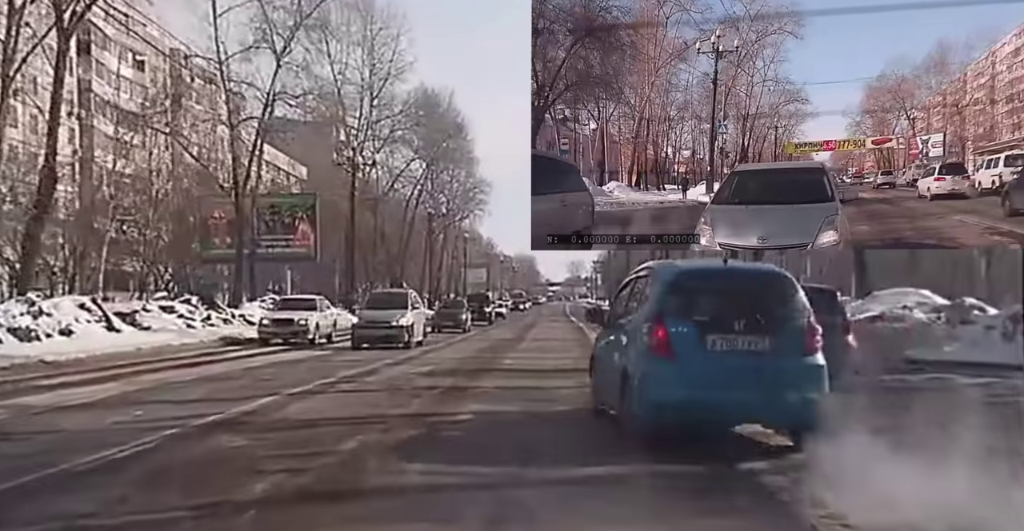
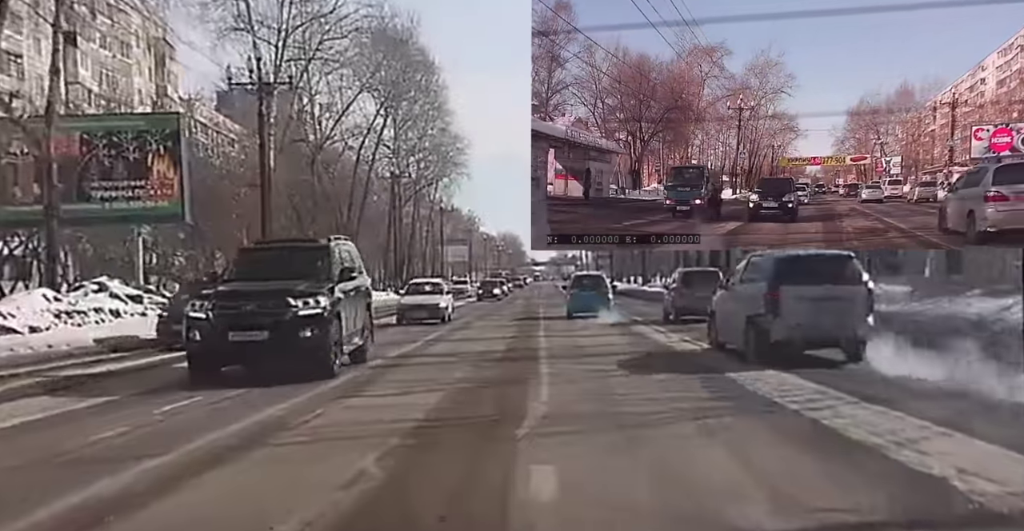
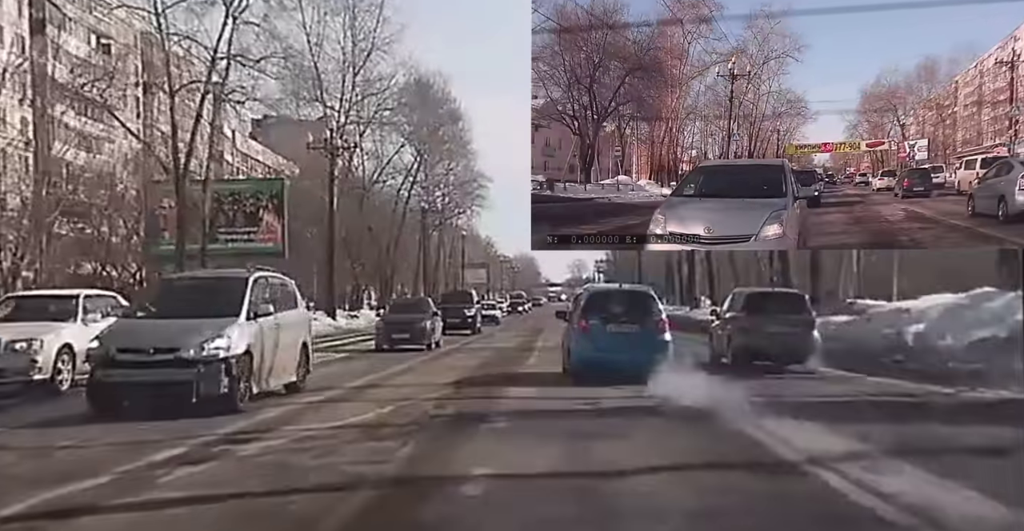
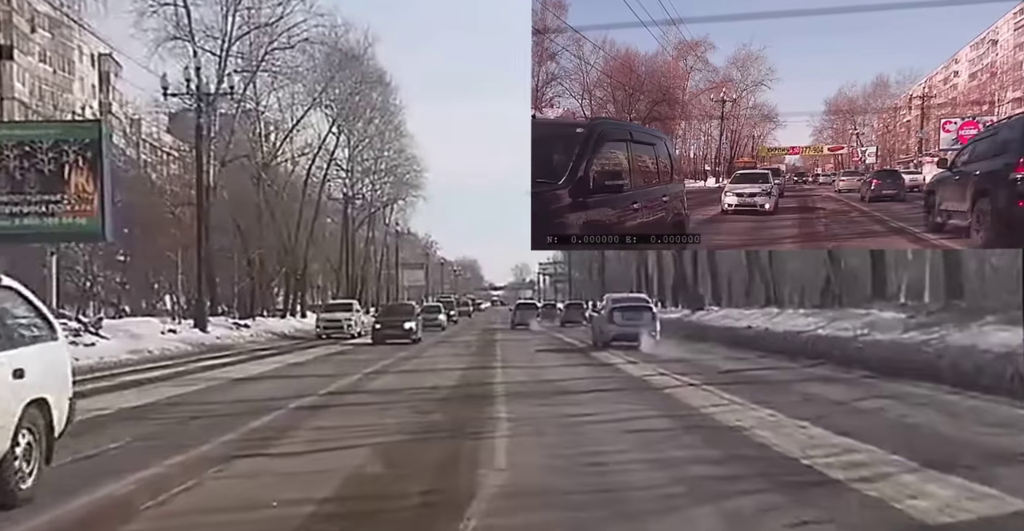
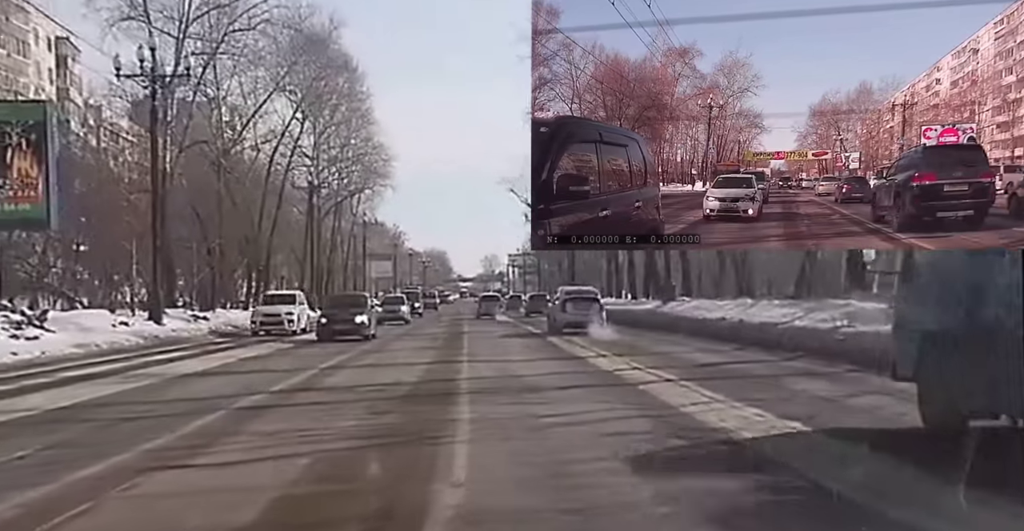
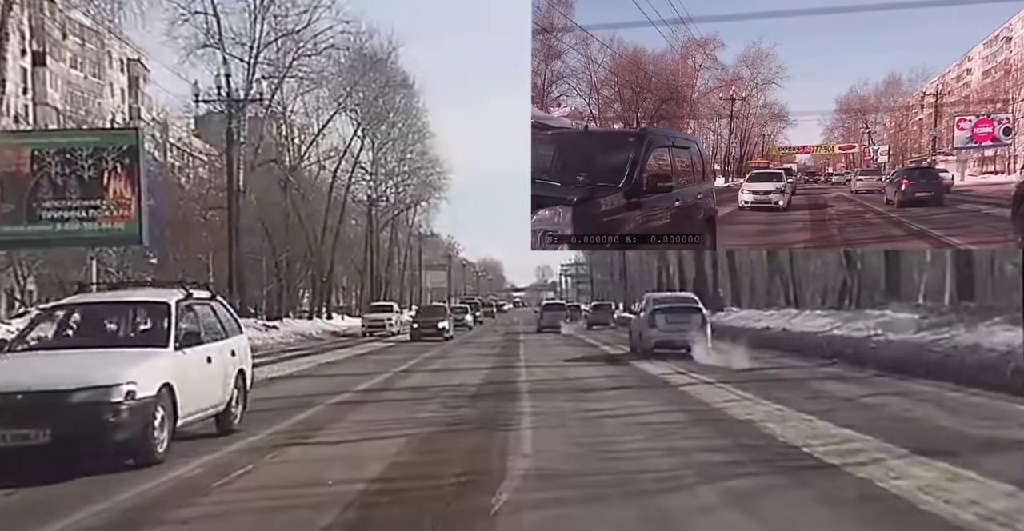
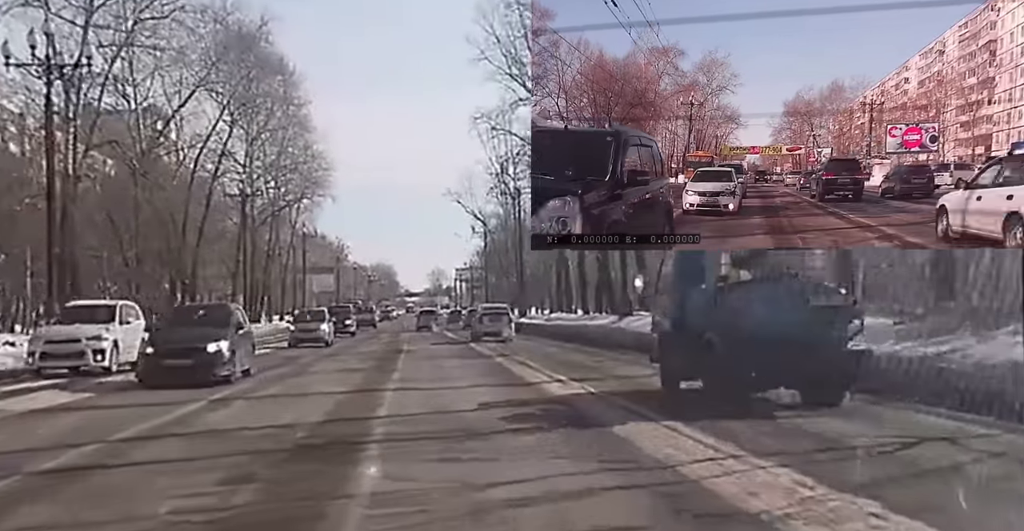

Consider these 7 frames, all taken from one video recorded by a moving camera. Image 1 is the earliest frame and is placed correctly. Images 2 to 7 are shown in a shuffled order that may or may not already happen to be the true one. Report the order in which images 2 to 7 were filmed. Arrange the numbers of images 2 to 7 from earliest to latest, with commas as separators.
3, 2, 6, 4, 5, 7
